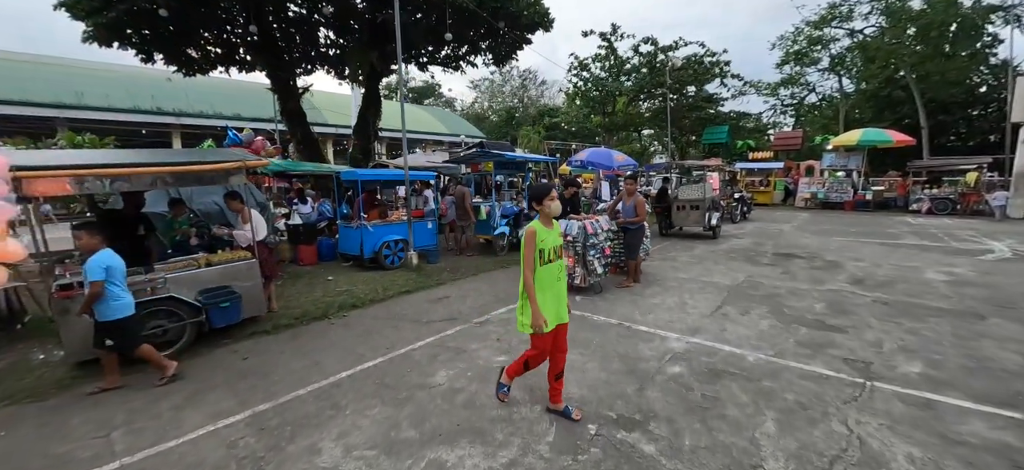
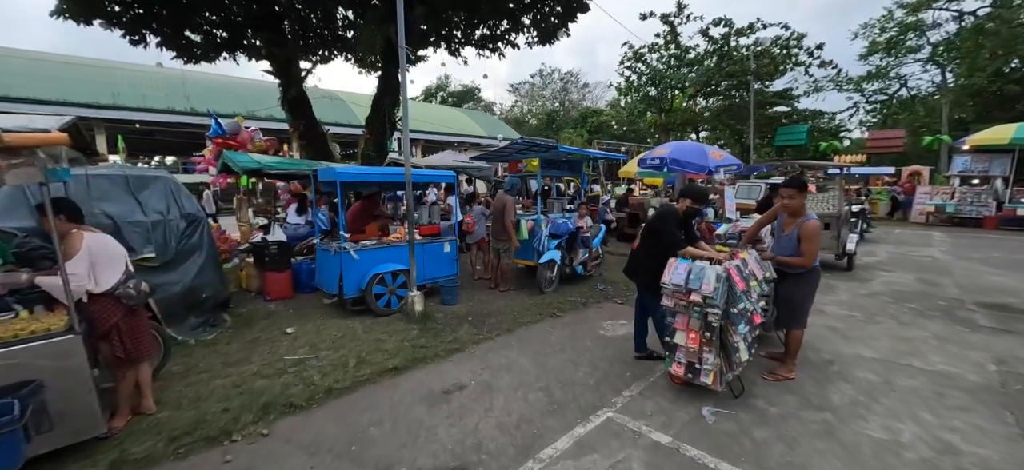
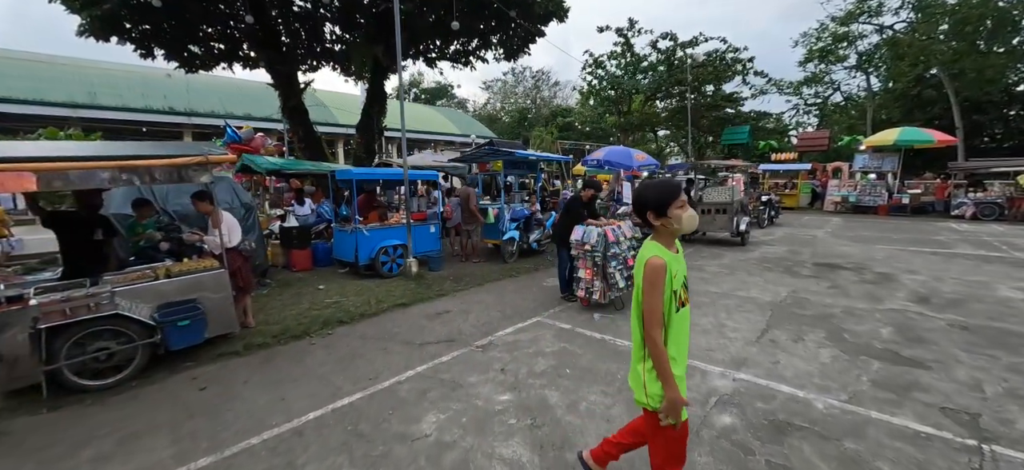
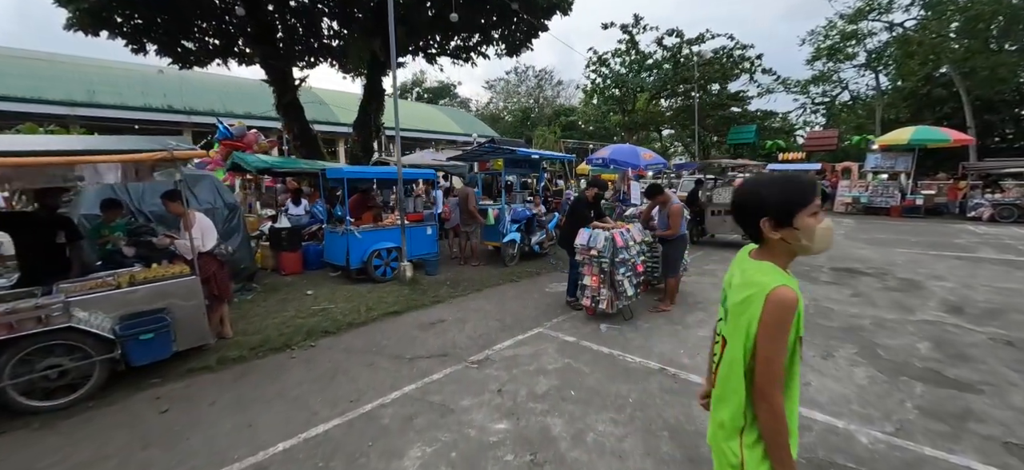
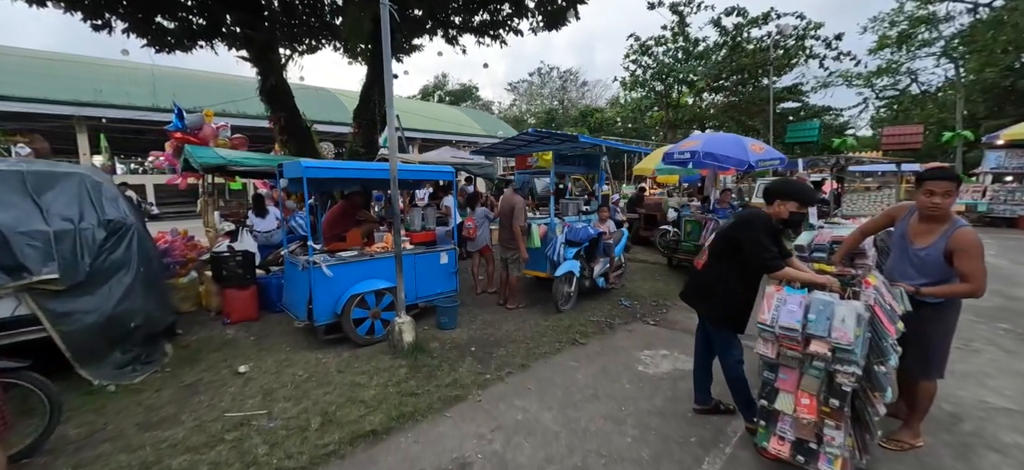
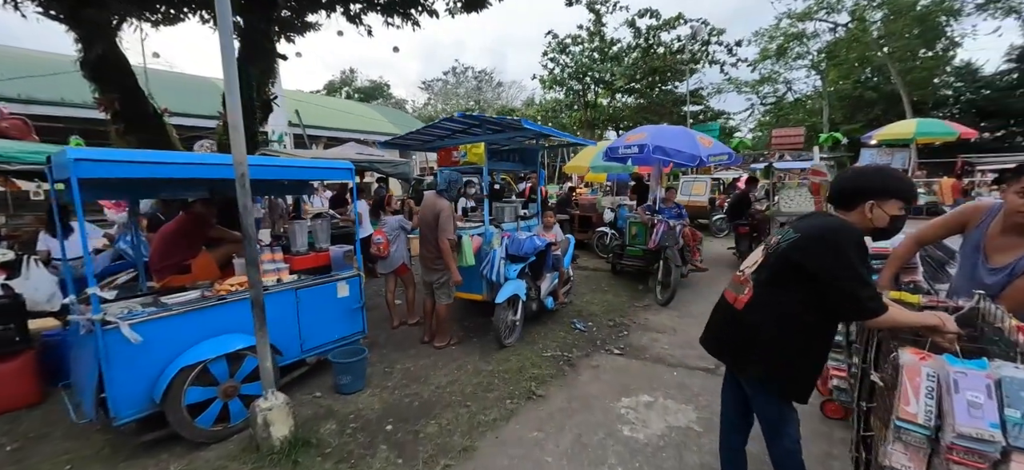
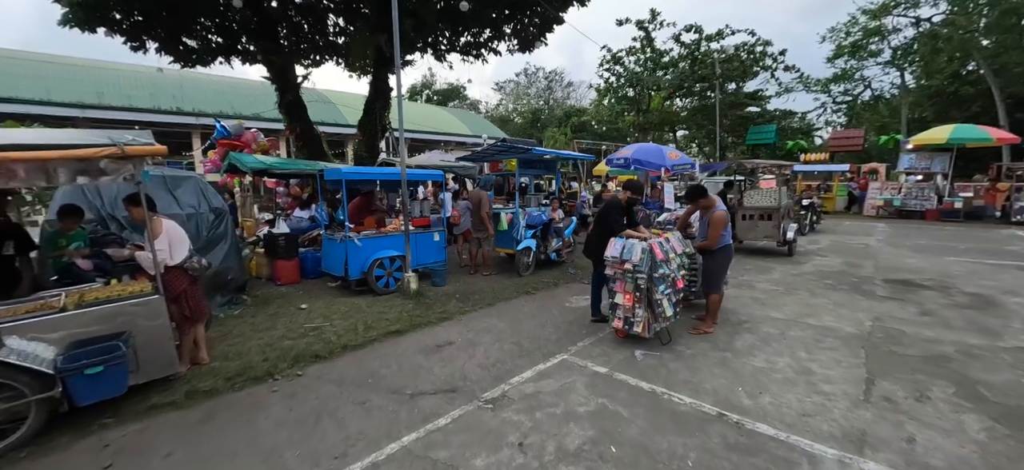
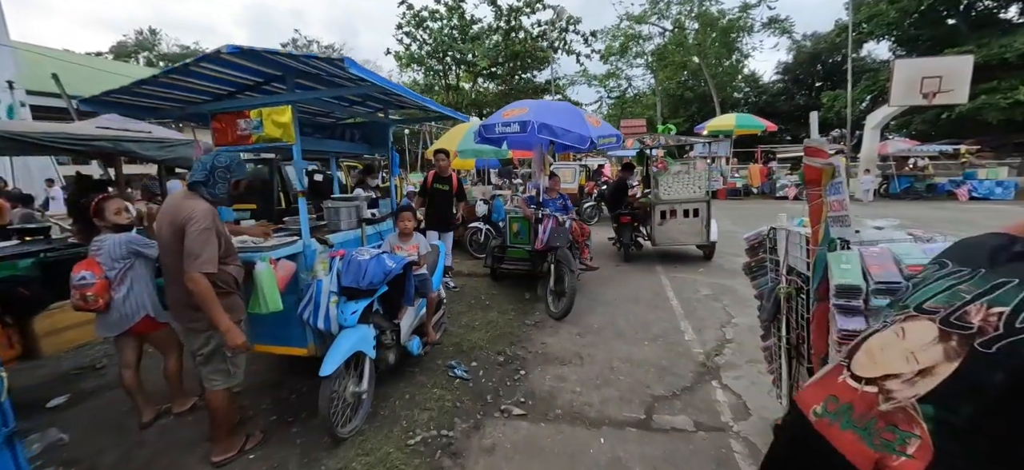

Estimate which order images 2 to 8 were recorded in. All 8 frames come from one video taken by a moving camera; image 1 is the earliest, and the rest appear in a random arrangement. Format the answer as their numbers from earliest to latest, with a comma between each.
3, 4, 7, 2, 5, 6, 8
